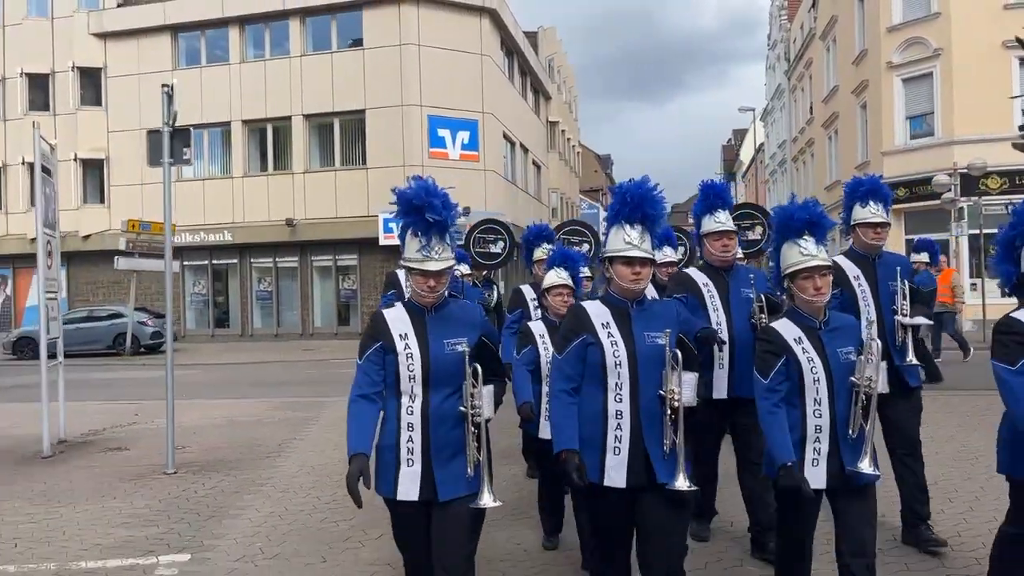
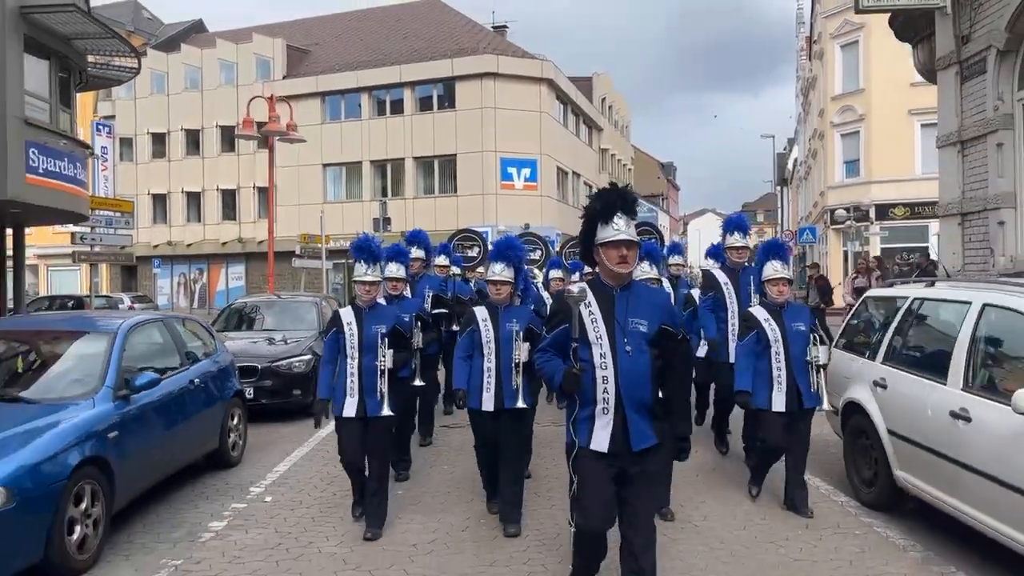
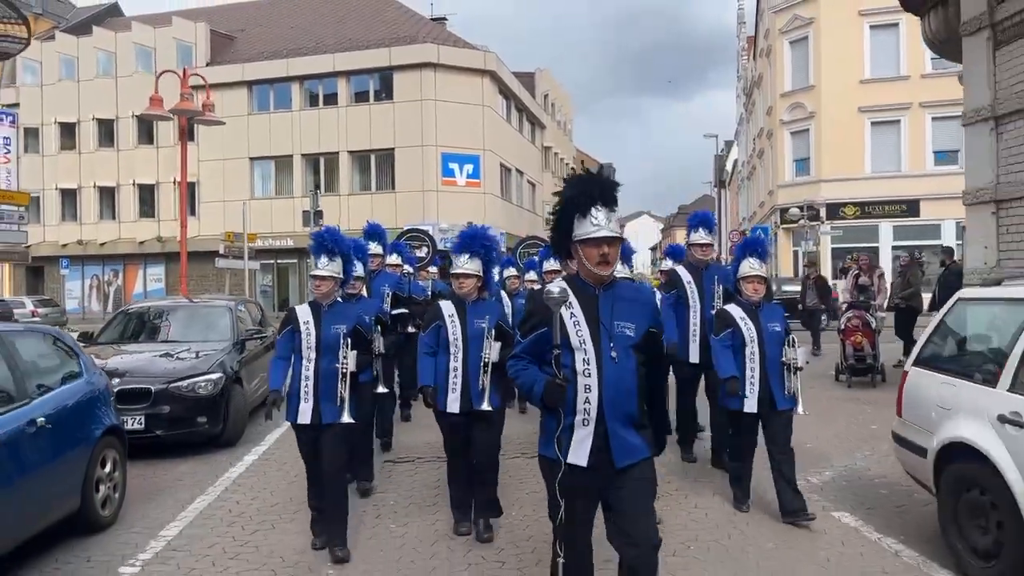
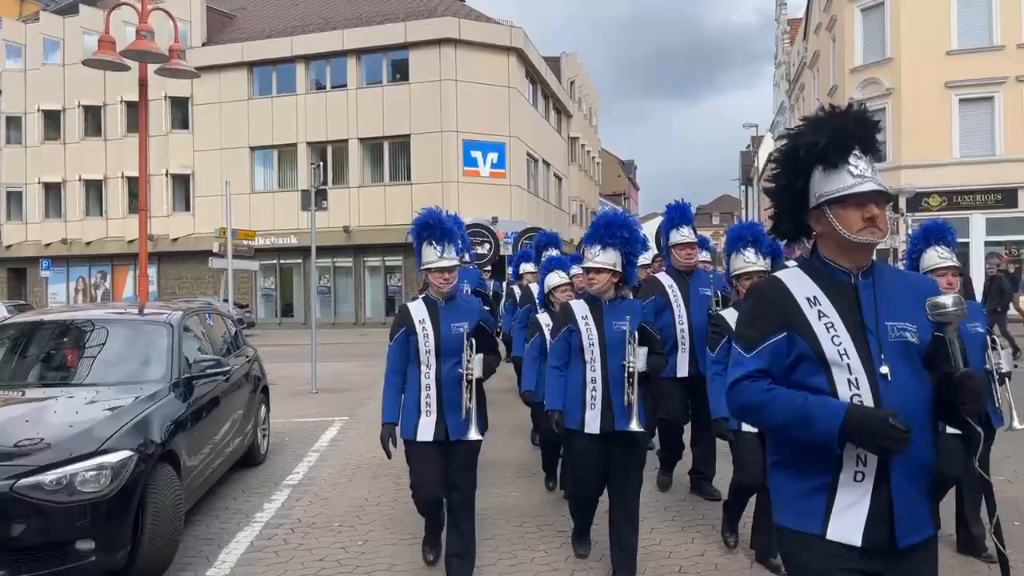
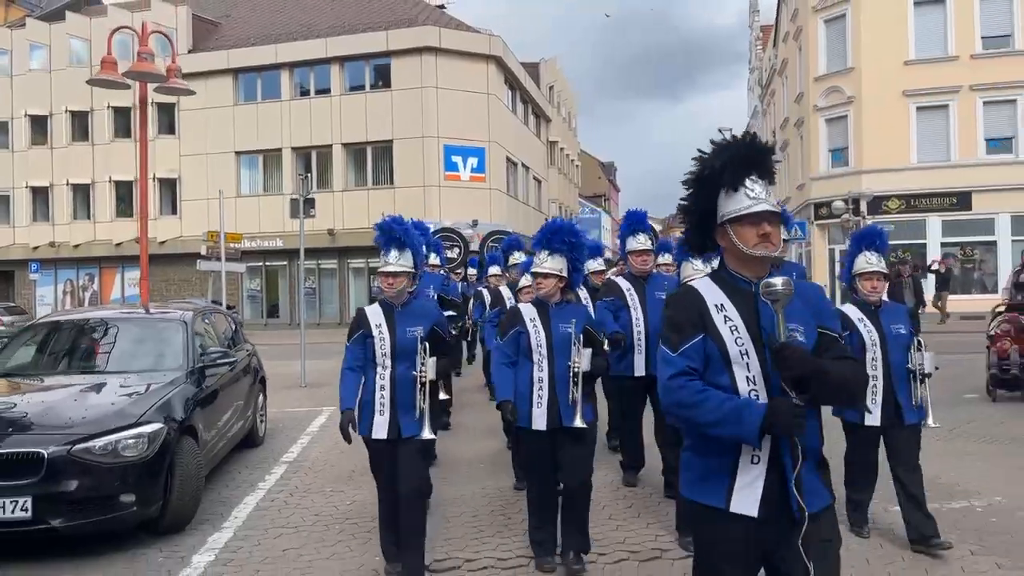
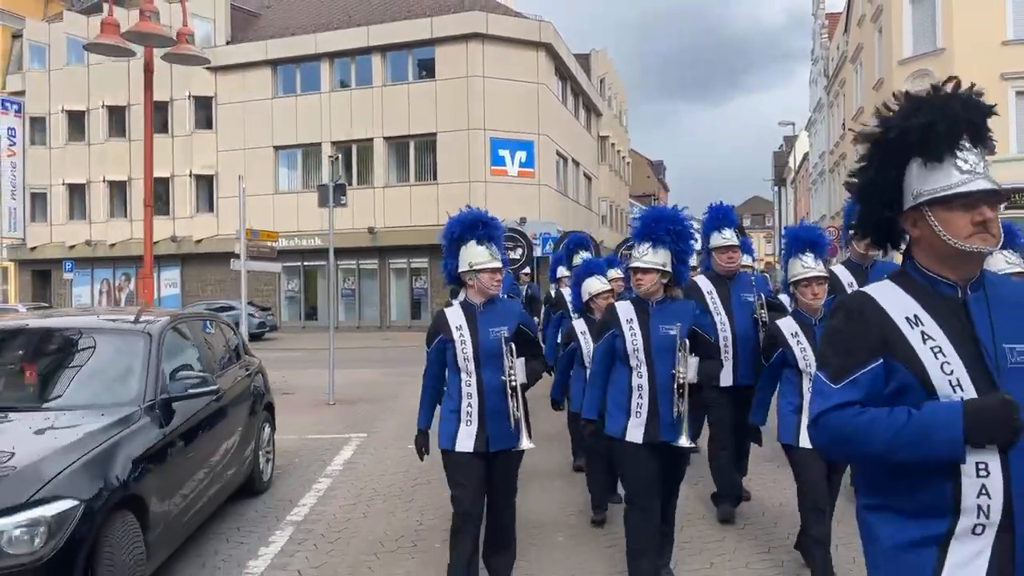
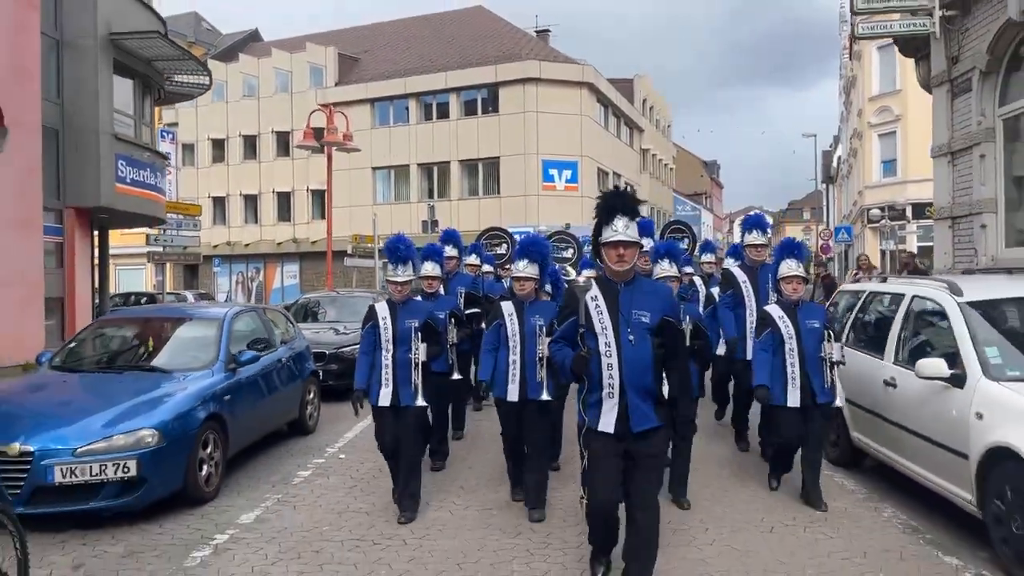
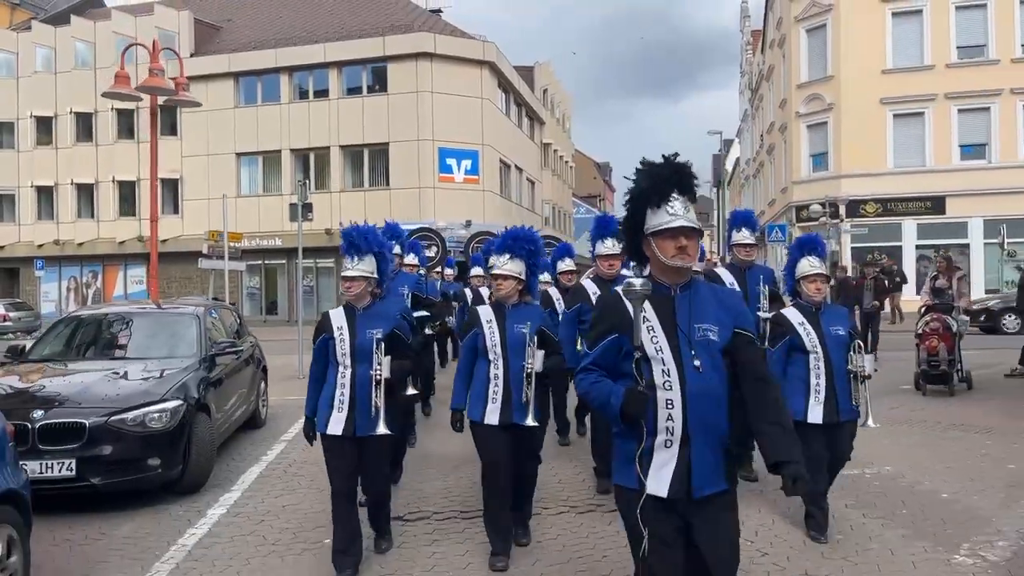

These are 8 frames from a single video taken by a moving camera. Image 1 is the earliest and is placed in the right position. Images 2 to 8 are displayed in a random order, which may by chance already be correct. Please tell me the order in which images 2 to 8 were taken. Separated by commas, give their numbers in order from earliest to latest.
6, 4, 5, 8, 3, 2, 7
